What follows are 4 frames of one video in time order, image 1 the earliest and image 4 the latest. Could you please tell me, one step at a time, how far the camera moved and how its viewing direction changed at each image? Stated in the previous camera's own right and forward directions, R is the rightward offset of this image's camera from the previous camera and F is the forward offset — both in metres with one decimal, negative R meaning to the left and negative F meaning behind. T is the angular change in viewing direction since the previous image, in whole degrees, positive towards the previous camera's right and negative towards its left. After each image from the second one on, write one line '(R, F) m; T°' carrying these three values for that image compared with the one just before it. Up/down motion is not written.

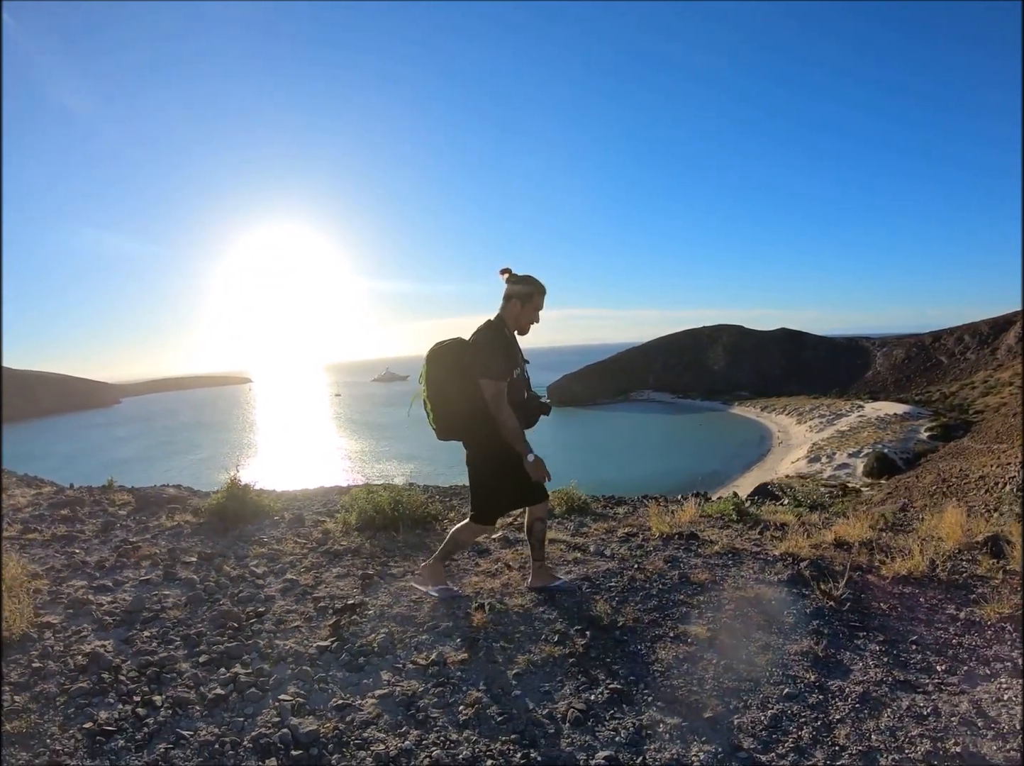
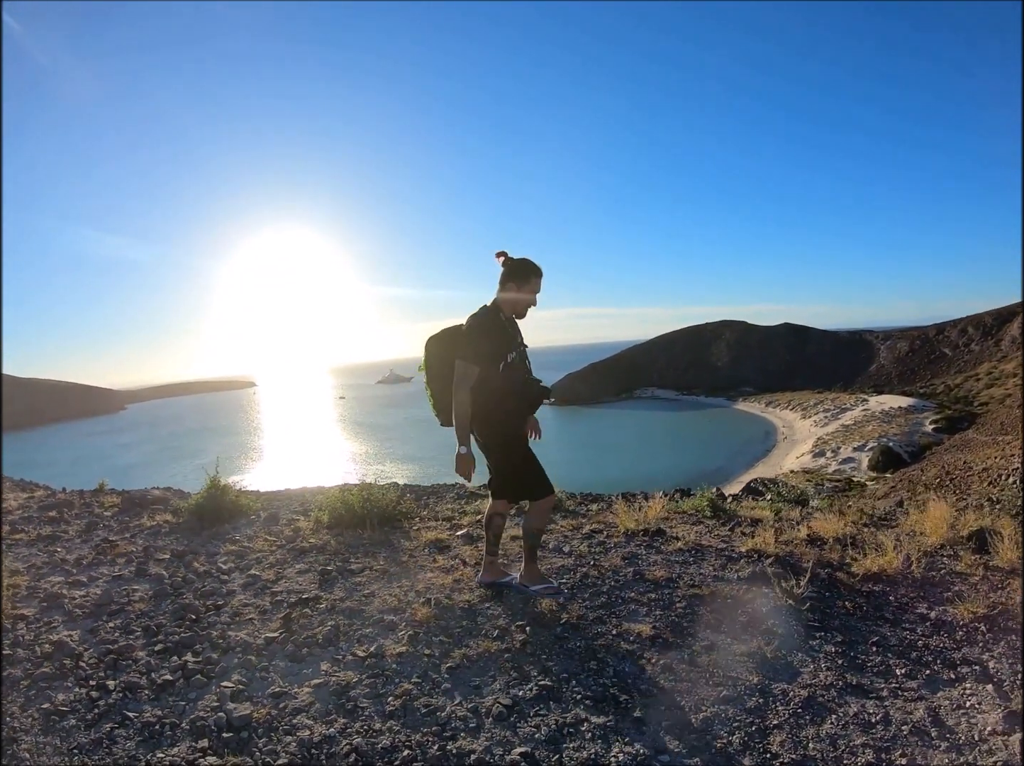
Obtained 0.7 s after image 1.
(+0.3, -0.2) m; -2°
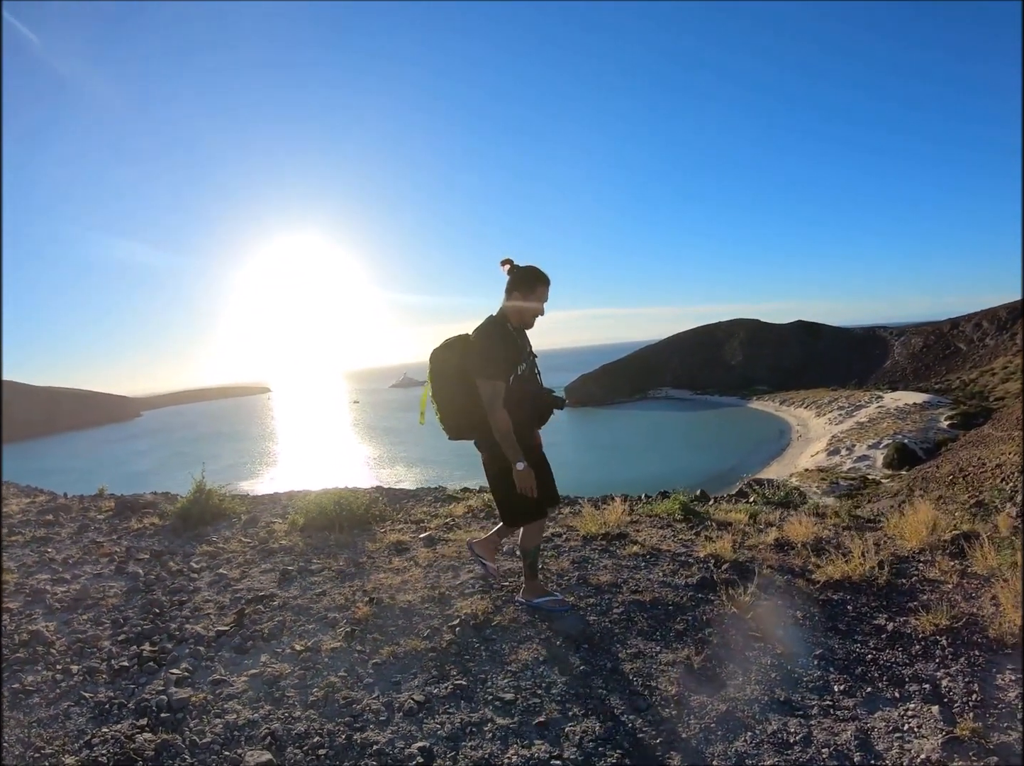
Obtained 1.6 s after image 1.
(+0.5, -0.2) m; -3°
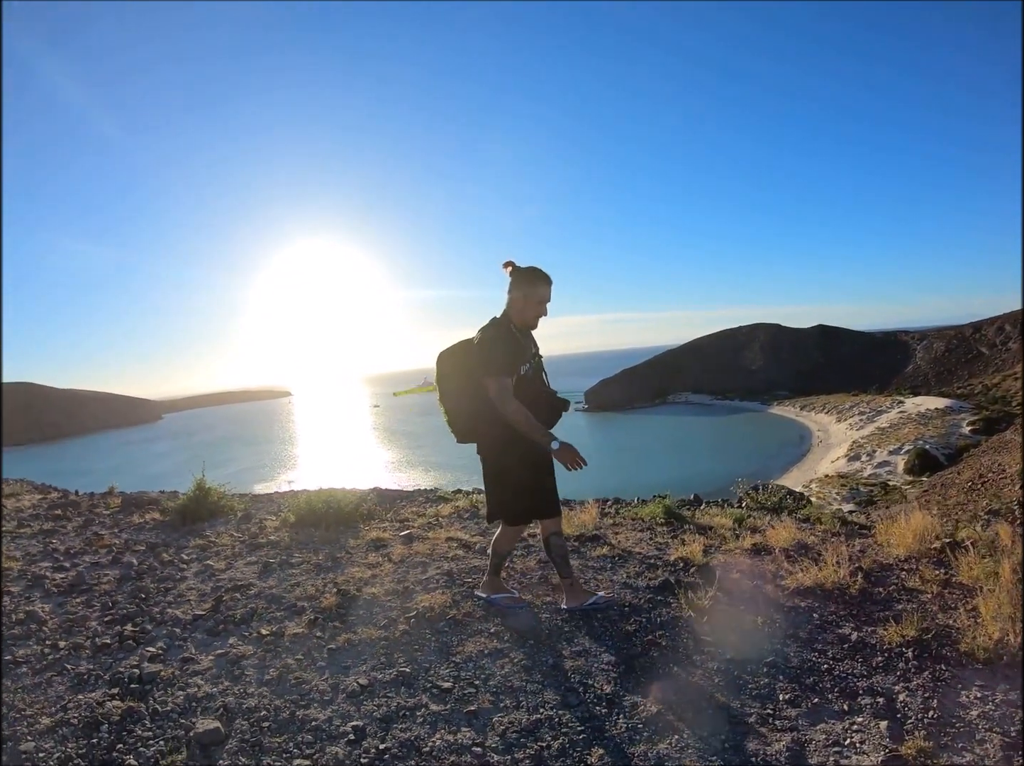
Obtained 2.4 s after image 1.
(+0.4, -0.2) m; -3°
